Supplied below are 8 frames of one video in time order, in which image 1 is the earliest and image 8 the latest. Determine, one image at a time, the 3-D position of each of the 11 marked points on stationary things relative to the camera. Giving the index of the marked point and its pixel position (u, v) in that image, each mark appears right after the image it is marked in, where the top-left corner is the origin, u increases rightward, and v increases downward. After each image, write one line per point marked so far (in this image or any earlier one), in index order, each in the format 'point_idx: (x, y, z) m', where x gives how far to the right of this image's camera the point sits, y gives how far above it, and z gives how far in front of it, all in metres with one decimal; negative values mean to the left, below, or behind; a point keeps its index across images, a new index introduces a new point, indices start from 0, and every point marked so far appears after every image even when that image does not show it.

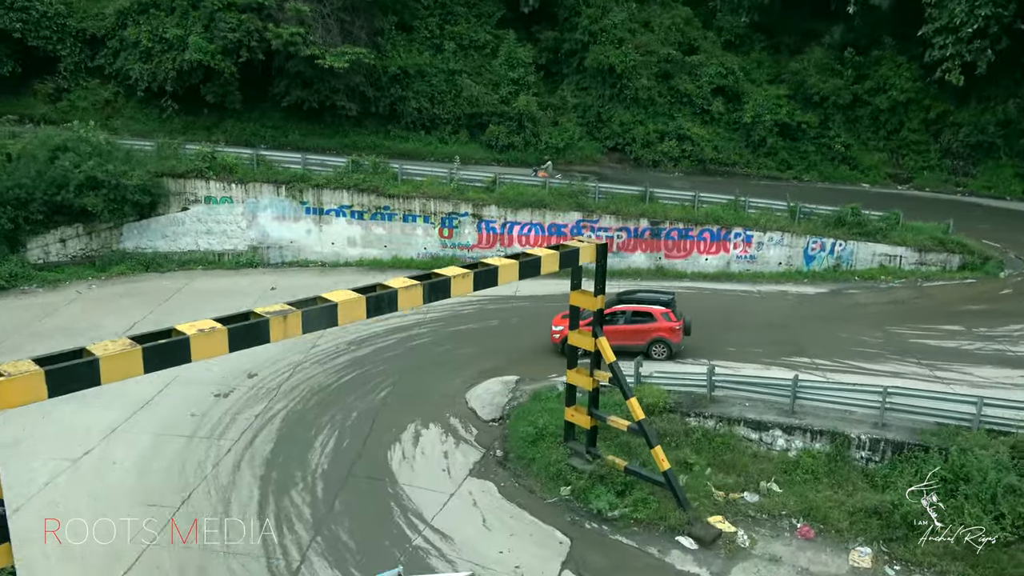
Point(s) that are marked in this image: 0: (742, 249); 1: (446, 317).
0: (+5.6, +0.9, +19.1) m
1: (-1.4, -0.6, +16.9) m
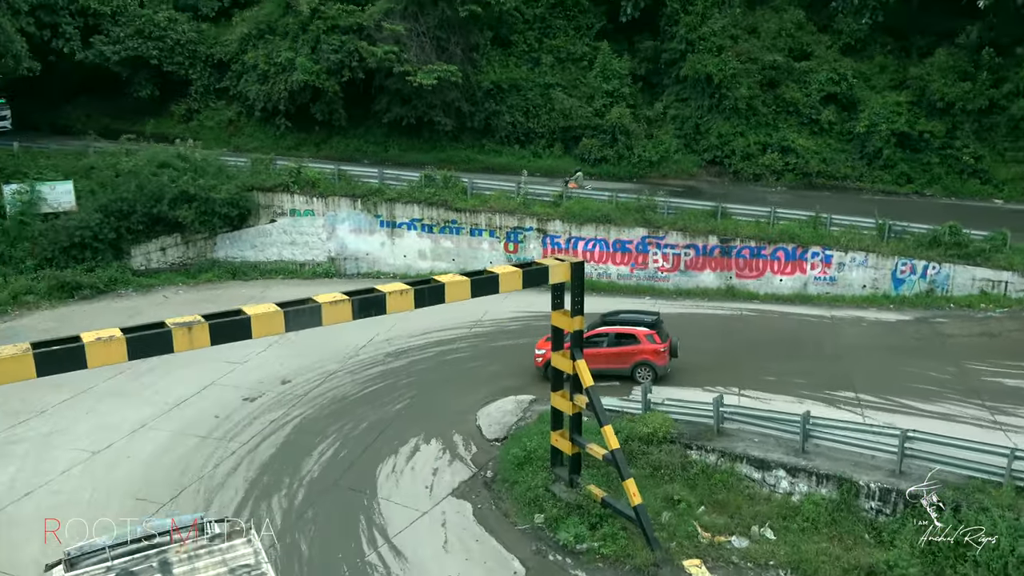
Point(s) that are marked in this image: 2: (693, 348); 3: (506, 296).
0: (+6.9, +0.4, +17.6) m
1: (-0.4, -0.9, +16.8) m
2: (+3.4, -1.1, +15.0) m
3: (-0.2, -0.2, +18.9) m
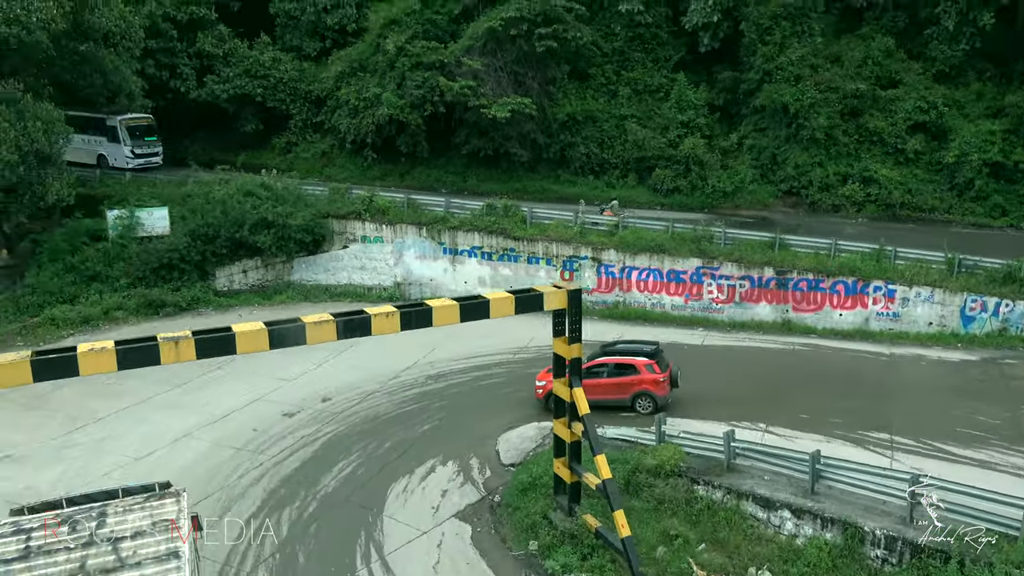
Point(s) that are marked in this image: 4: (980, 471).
0: (+7.9, -0.4, +16.7) m
1: (+0.5, -1.5, +16.9) m
2: (+4.0, -1.7, +14.6) m
3: (+1.0, -0.9, +19.0) m
4: (+6.2, -2.5, +10.6) m
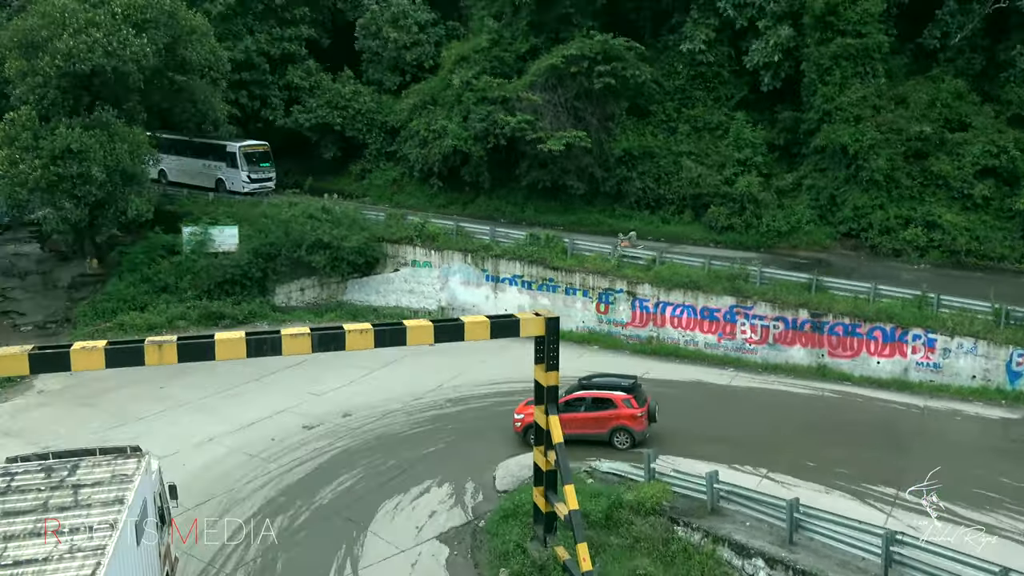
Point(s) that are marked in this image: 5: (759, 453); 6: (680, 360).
0: (+8.3, -1.4, +15.9) m
1: (+0.9, -2.1, +16.9) m
2: (+4.2, -2.4, +14.2) m
3: (+1.7, -1.6, +18.9) m
4: (+5.9, -3.1, +10.0) m
5: (+3.9, -2.7, +12.8) m
6: (+3.9, -1.7, +18.3) m
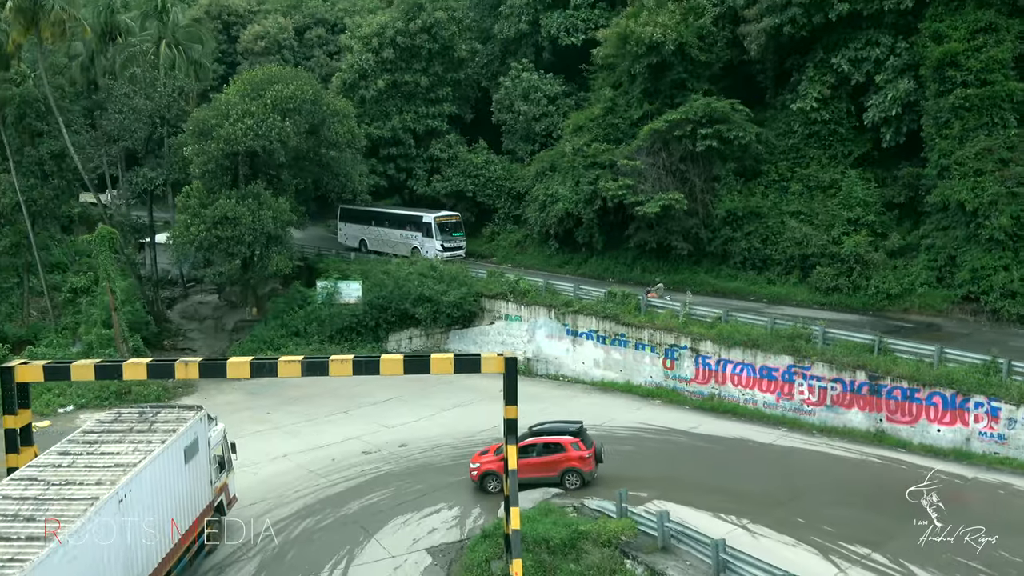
0: (+8.8, -2.5, +14.7) m
1: (+1.9, -3.2, +17.4) m
2: (+4.4, -3.4, +14.0) m
3: (+3.2, -2.9, +19.2) m
4: (+5.1, -3.7, +9.4) m
5: (+3.9, -3.5, +12.7) m
6: (+5.1, -3.0, +18.1) m
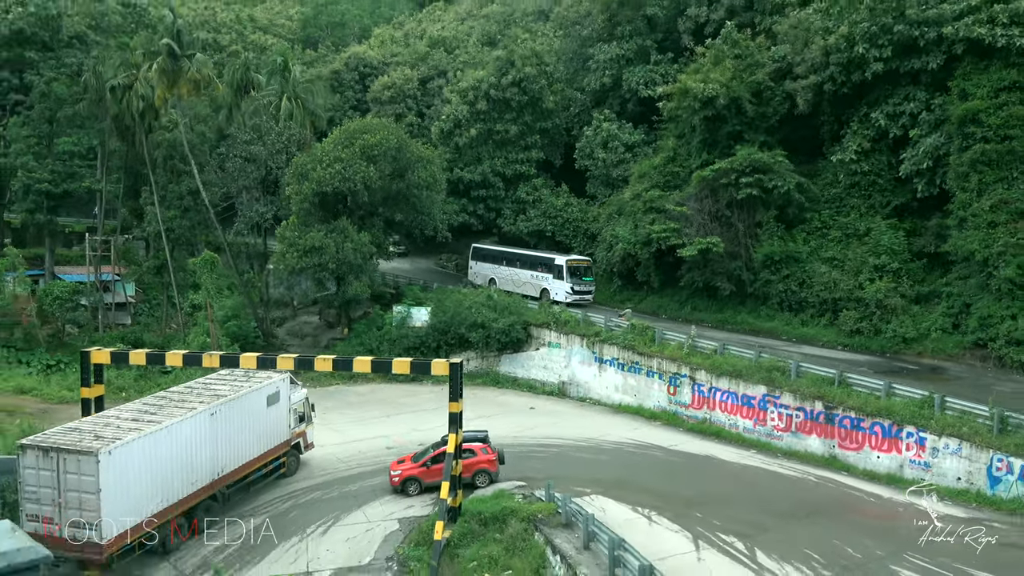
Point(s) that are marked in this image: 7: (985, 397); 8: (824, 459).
0: (+8.3, -3.4, +16.1) m
1: (+1.9, -4.0, +19.9) m
2: (+3.7, -4.0, +16.1) m
3: (+3.5, -3.8, +21.5) m
4: (+3.6, -4.2, +11.5) m
5: (+3.0, -4.1, +15.0) m
6: (+5.2, -3.9, +20.1) m
7: (+11.9, -2.6, +20.1) m
8: (+7.0, -3.8, +17.8) m
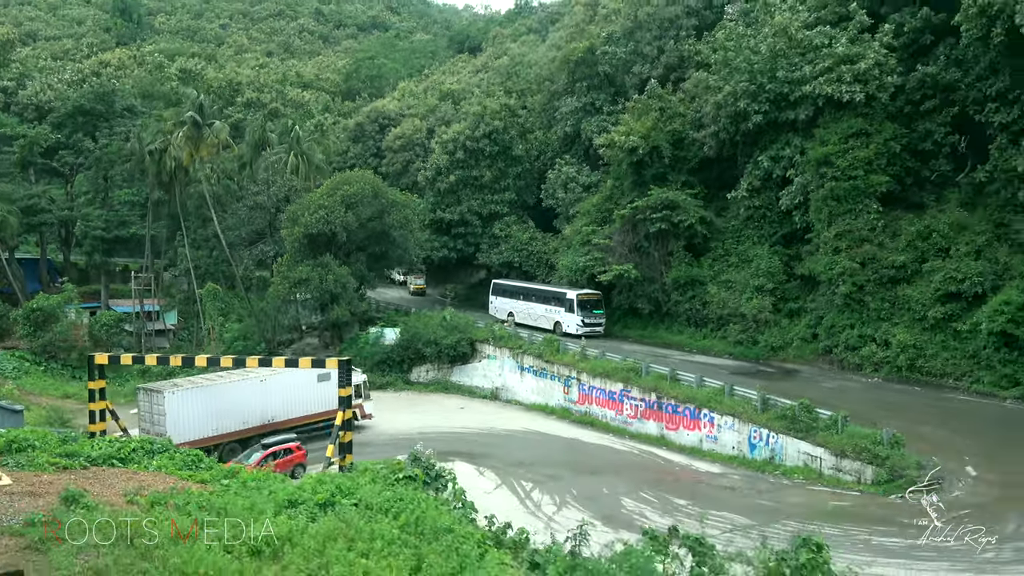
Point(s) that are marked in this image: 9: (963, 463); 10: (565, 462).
0: (+5.2, -3.7, +20.7) m
1: (-0.9, -4.5, +24.9) m
2: (+0.7, -4.4, +21.0) m
3: (+0.8, -4.4, +26.4) m
4: (+0.2, -4.4, +16.4) m
5: (-0.1, -4.4, +19.9) m
6: (+2.5, -4.4, +24.8) m
7: (+9.1, -3.1, +24.4) m
8: (+4.1, -4.3, +22.5) m
9: (+9.2, -3.6, +16.3) m
10: (+1.5, -4.4, +20.0) m
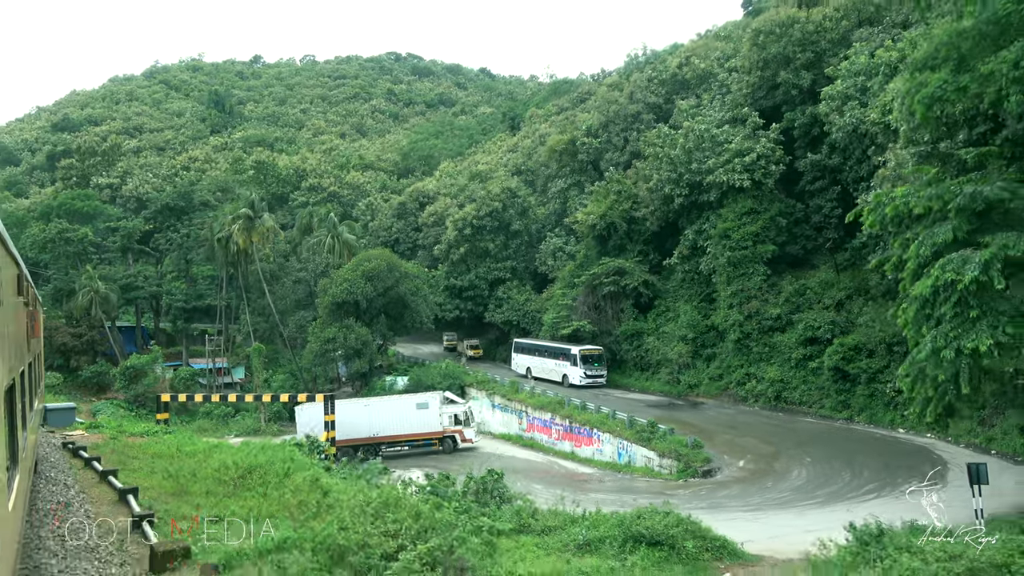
0: (+3.2, -5.5, +27.9) m
1: (-2.4, -6.8, +32.6) m
2: (-1.2, -6.4, +28.6) m
3: (-0.5, -6.7, +33.9) m
4: (-2.2, -6.1, +24.1) m
5: (-2.2, -6.3, +27.6) m
6: (+0.9, -6.5, +32.2) m
7: (+7.5, -5.0, +31.2) m
8: (+2.3, -6.2, +29.7) m
9: (+6.7, -5.0, +23.0) m
10: (-0.5, -6.3, +27.5) m
